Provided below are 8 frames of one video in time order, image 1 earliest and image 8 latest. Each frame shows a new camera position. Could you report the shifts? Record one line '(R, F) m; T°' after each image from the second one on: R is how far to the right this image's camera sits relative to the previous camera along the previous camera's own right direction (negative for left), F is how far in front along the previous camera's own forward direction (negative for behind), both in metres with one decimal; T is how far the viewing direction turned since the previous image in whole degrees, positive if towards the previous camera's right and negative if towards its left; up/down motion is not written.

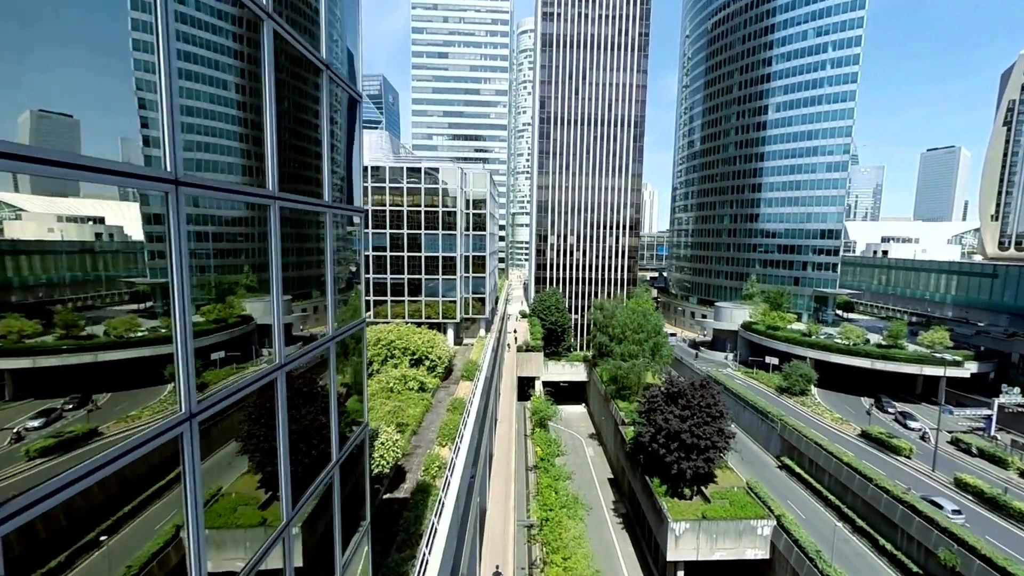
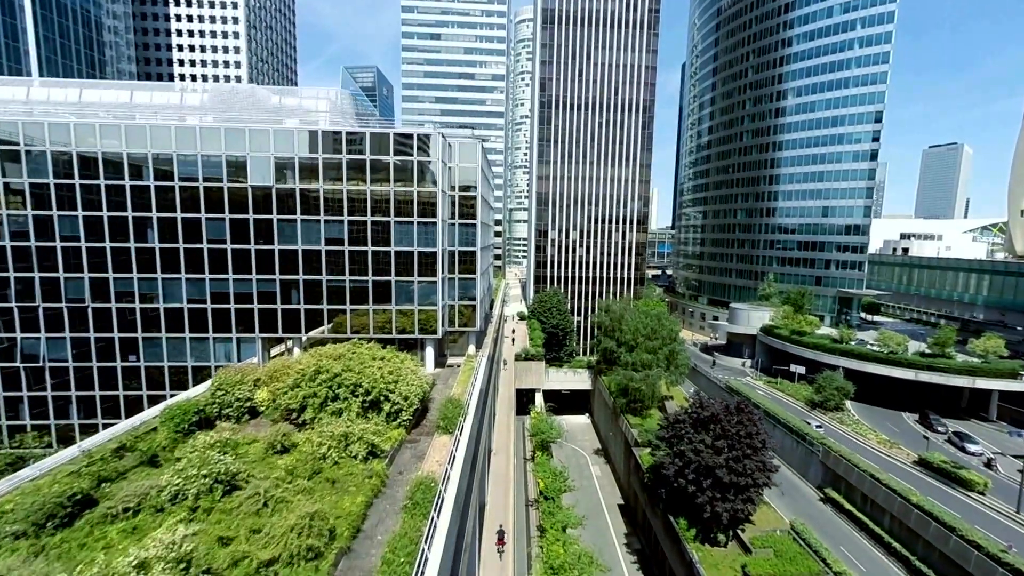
(0.0, +4.8) m; 0°
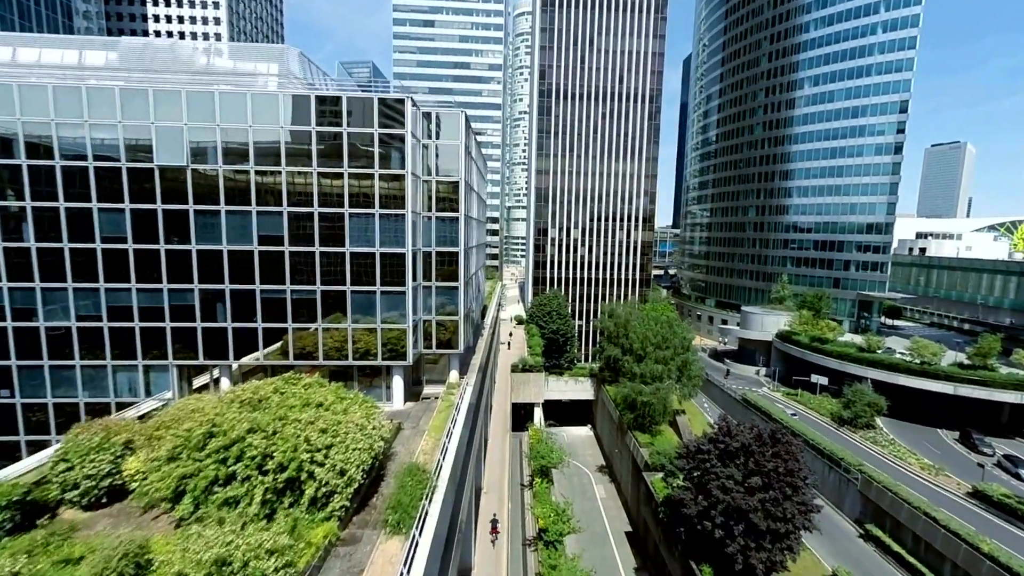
(+0.2, +3.5) m; 0°
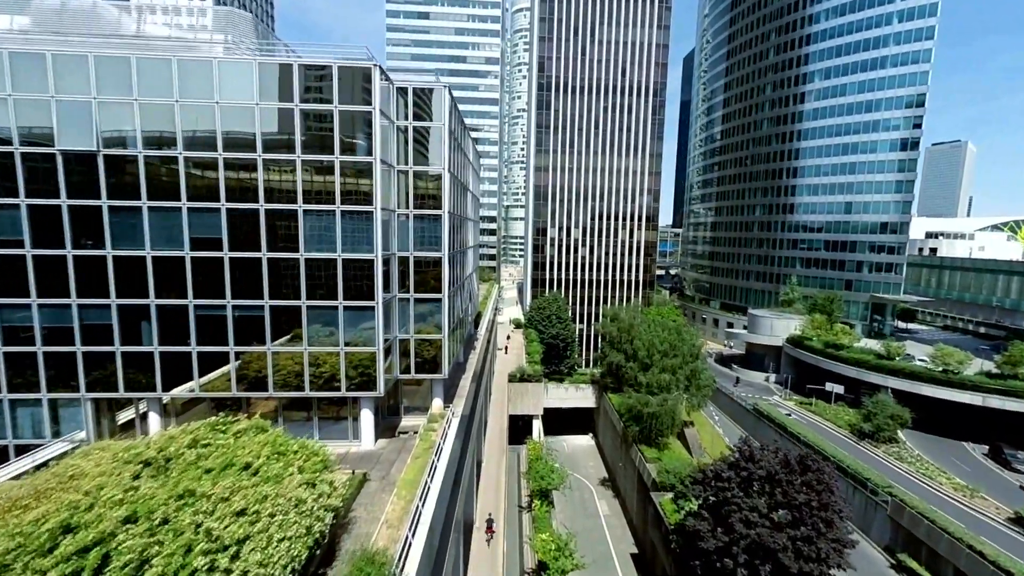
(+0.1, +2.2) m; 0°
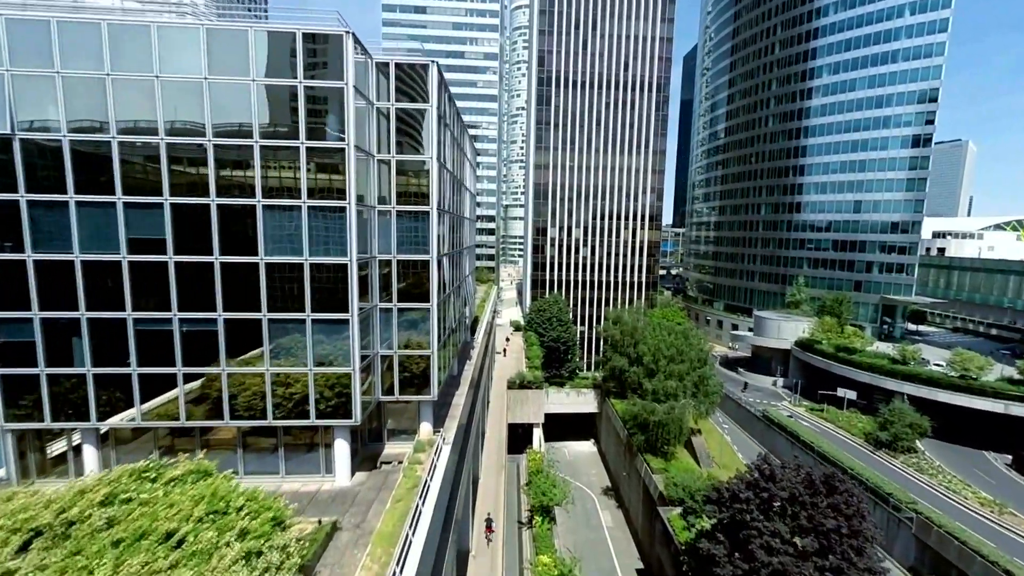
(0.0, +1.5) m; 0°
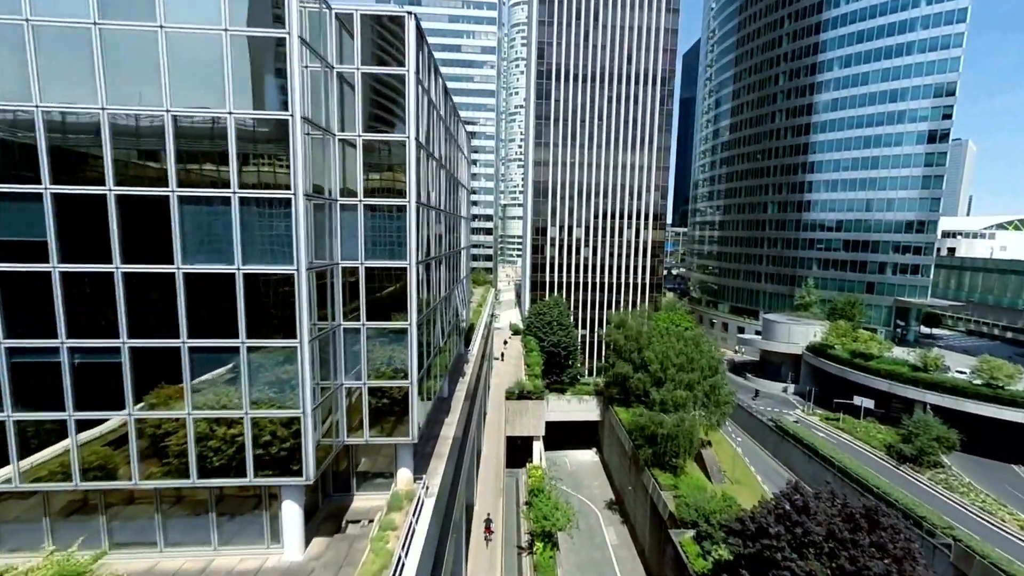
(0.0, +2.0) m; 0°
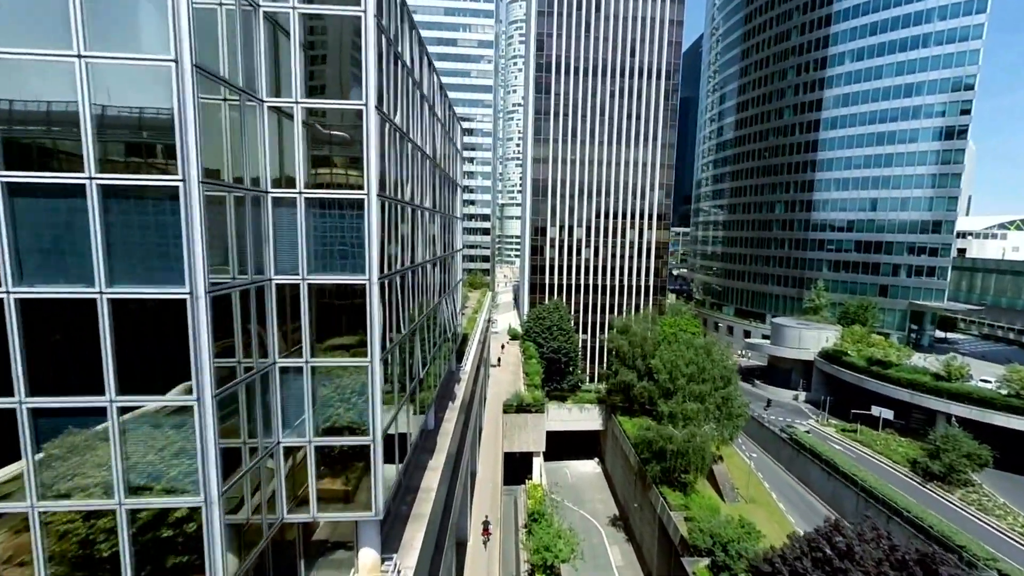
(0.0, +2.0) m; 0°
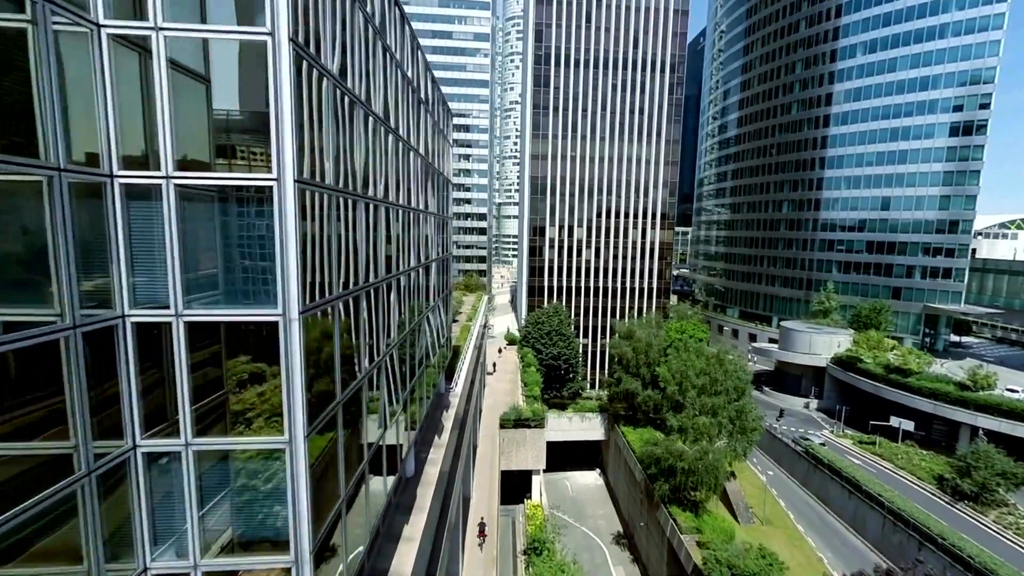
(0.0, +2.0) m; 0°
